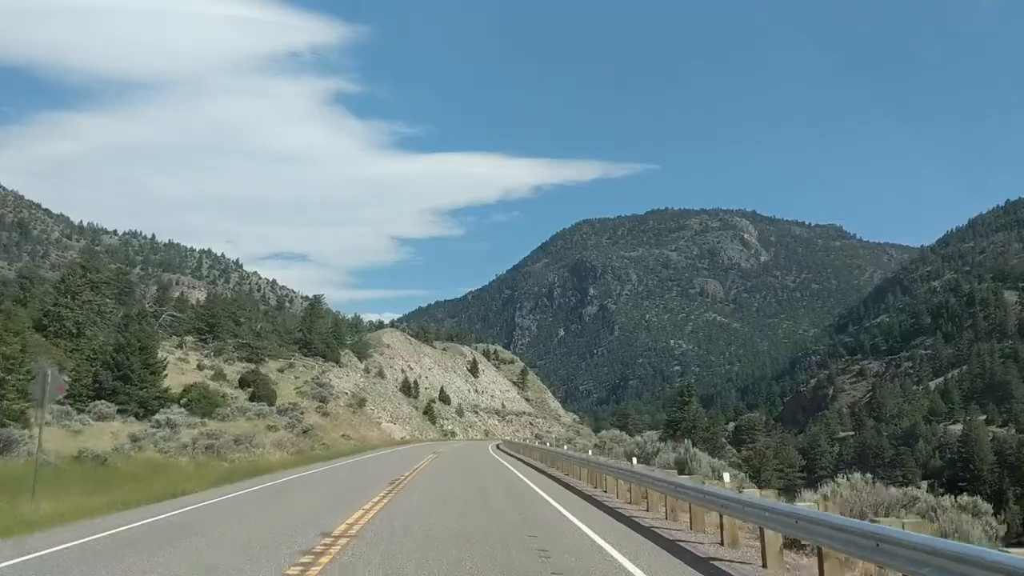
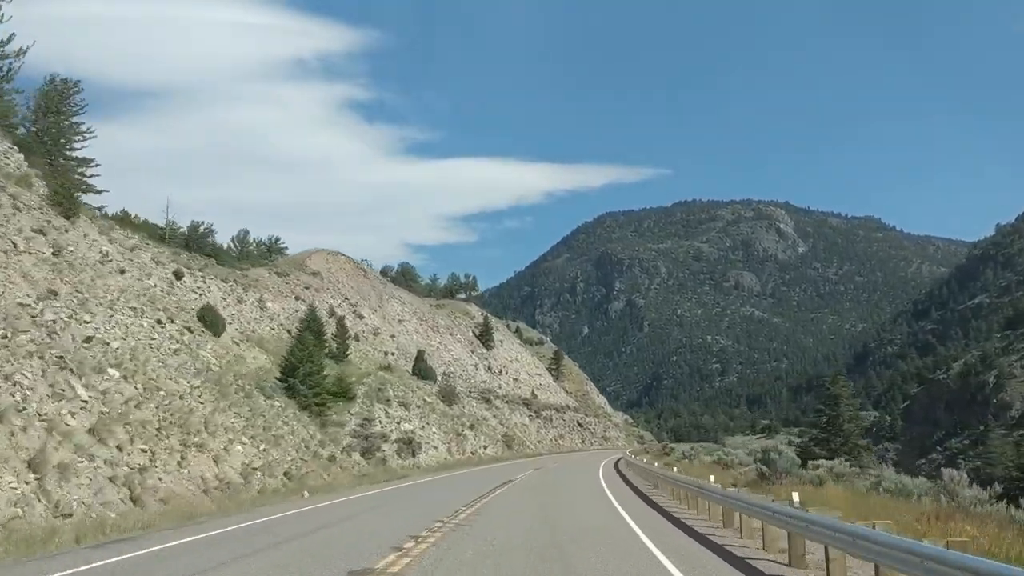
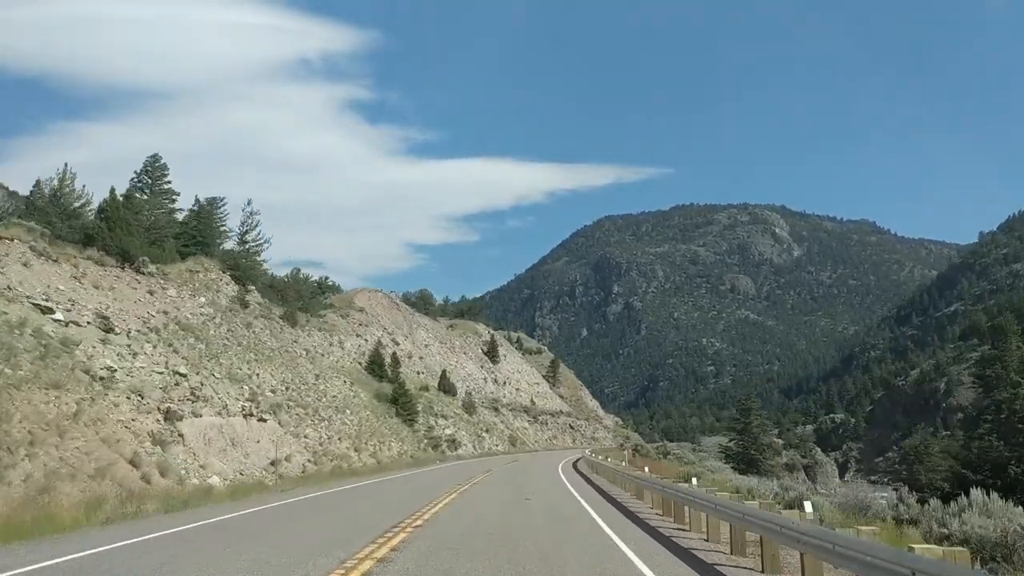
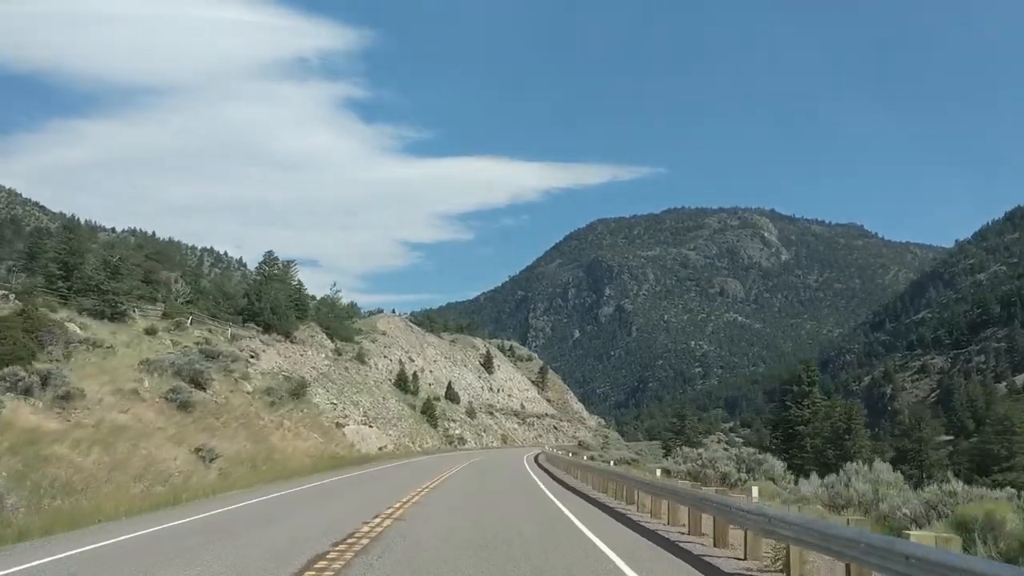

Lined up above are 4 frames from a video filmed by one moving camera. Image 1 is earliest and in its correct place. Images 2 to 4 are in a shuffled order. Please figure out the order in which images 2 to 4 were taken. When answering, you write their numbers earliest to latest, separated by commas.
4, 3, 2
